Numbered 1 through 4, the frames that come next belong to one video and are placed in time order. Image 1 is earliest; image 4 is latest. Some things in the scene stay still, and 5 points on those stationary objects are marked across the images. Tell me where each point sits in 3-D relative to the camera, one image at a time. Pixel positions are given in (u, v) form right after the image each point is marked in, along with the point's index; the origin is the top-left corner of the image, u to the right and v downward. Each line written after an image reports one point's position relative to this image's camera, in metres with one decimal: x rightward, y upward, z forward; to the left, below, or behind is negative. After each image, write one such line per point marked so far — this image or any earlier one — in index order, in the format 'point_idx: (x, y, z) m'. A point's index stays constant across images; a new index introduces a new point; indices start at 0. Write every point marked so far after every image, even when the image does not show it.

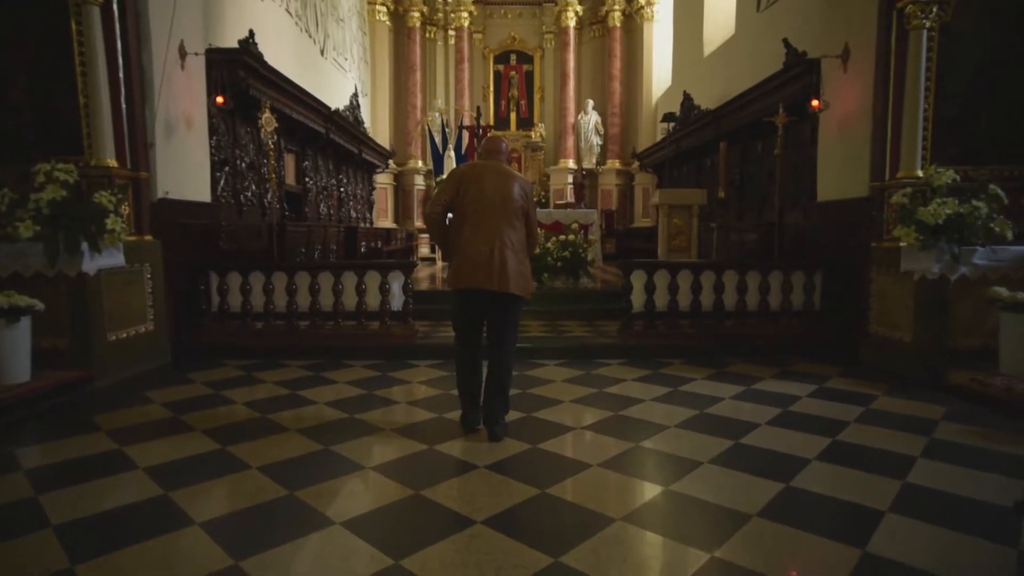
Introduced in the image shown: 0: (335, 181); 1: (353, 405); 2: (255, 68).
0: (-3.0, +1.8, +10.5) m
1: (-1.0, -0.7, +3.7) m
2: (-2.6, +2.2, +6.0) m
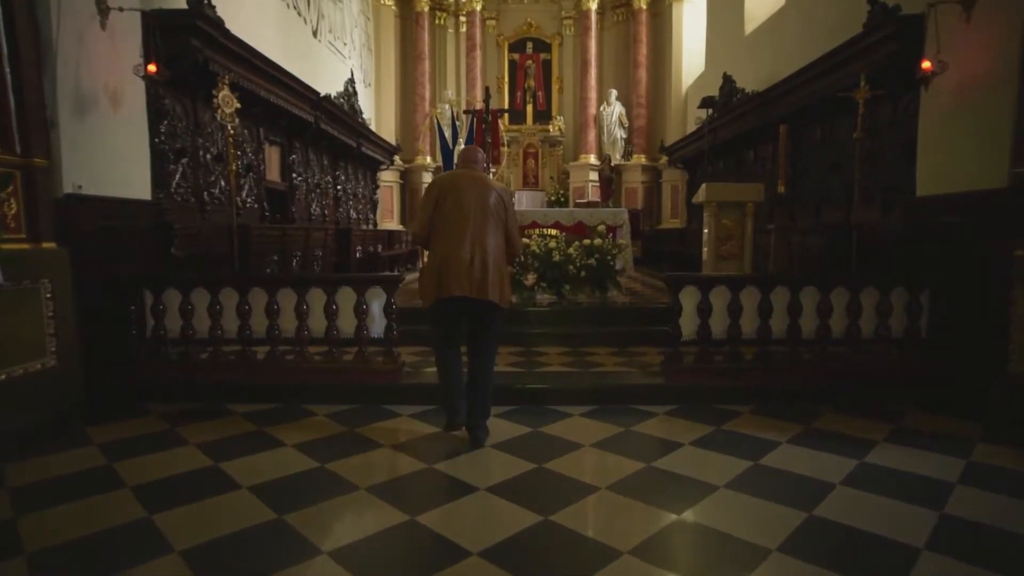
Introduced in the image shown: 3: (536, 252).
0: (-2.8, +1.7, +9.4) m
1: (-0.9, -0.9, +2.6) m
2: (-2.5, +2.0, +4.9) m
3: (+0.2, +0.3, +5.9) m
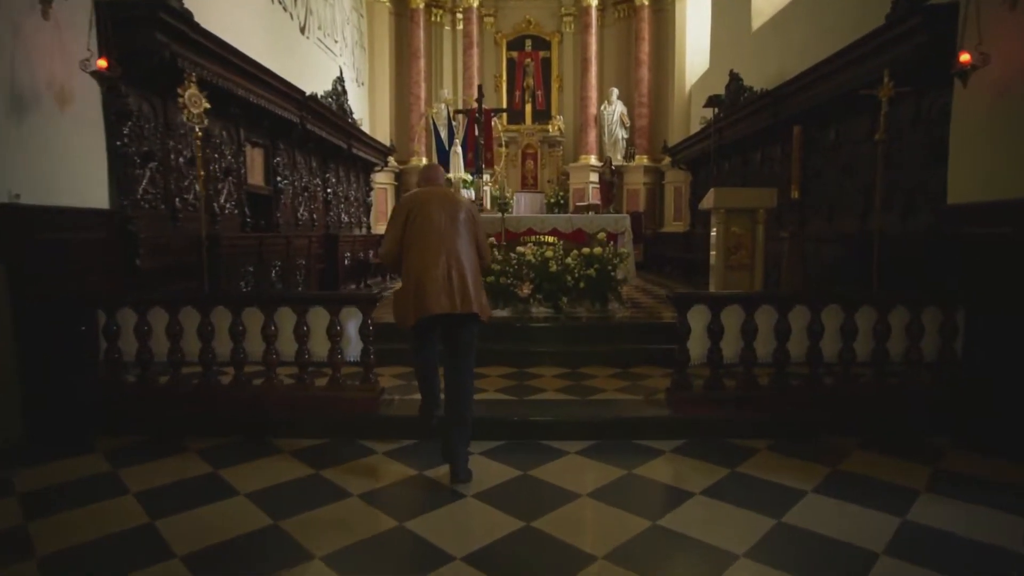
0: (-2.9, +1.6, +9.0) m
1: (-1.0, -1.0, +2.2) m
2: (-2.5, +1.9, +4.5) m
3: (+0.2, +0.2, +5.5) m
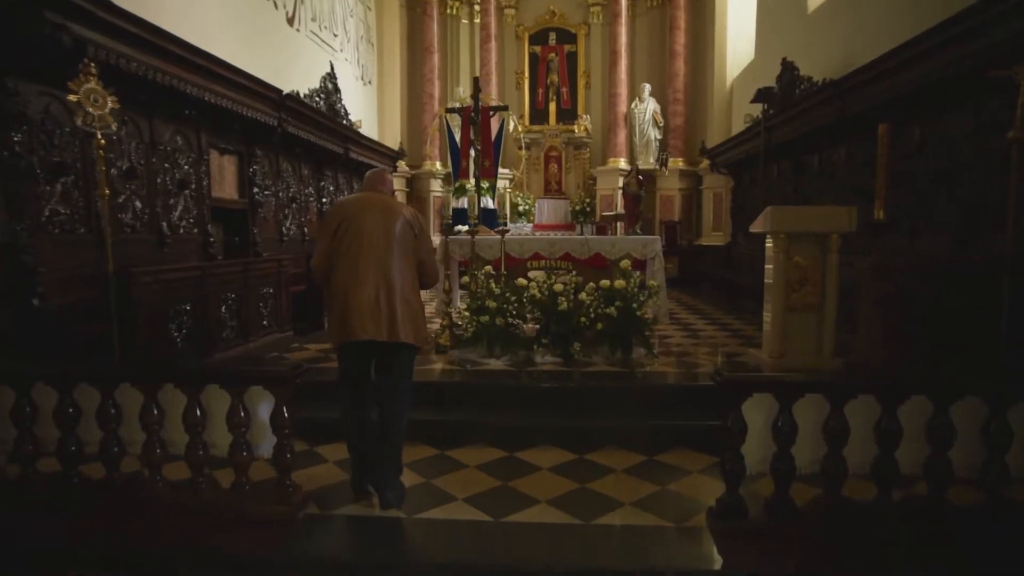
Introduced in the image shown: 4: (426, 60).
0: (-2.7, +1.3, +8.1) m
1: (-1.2, -1.3, +1.2) m
2: (-2.6, +1.6, +3.6) m
3: (+0.2, -0.1, +4.4) m
4: (-1.7, +4.5, +11.9) m
